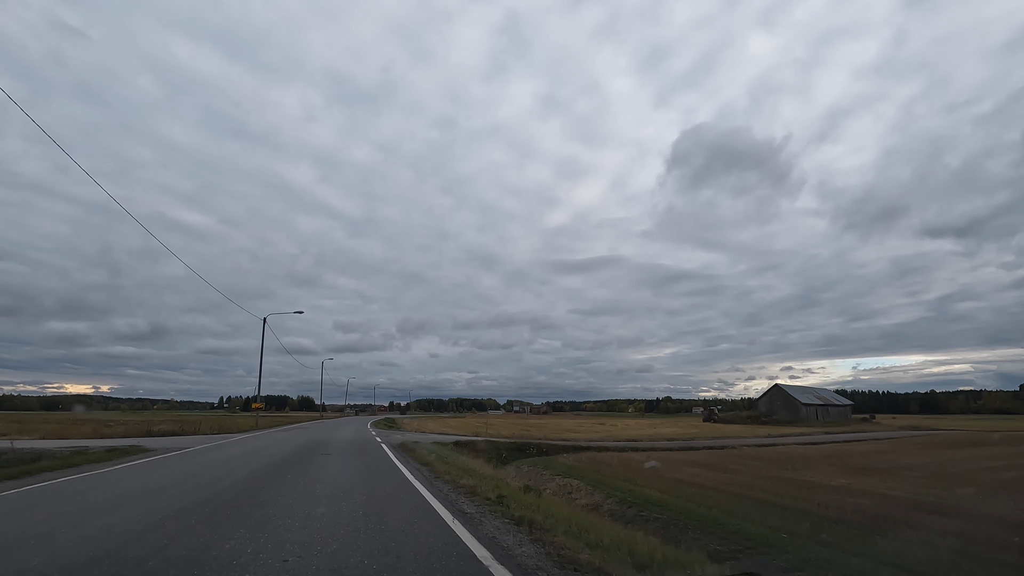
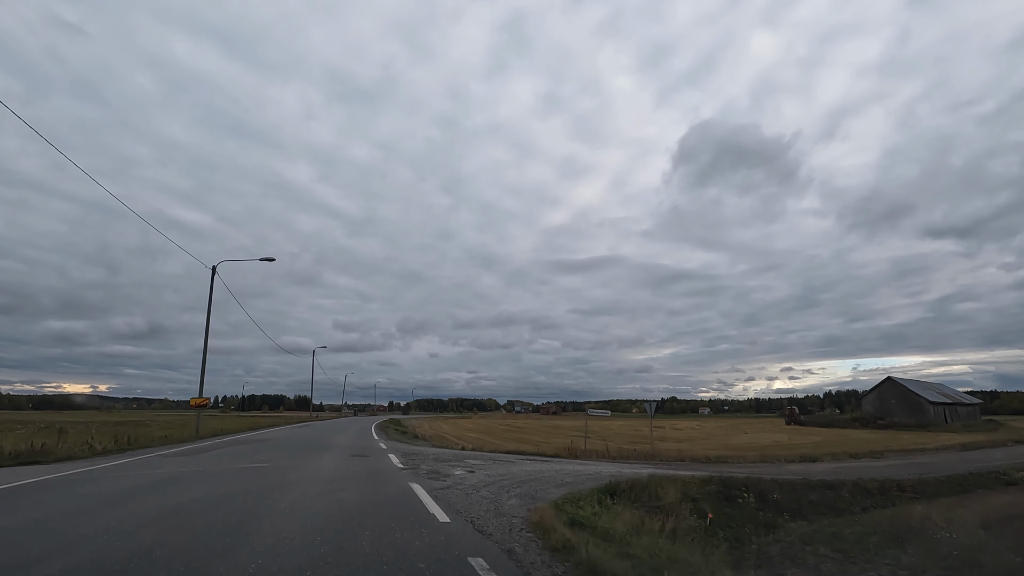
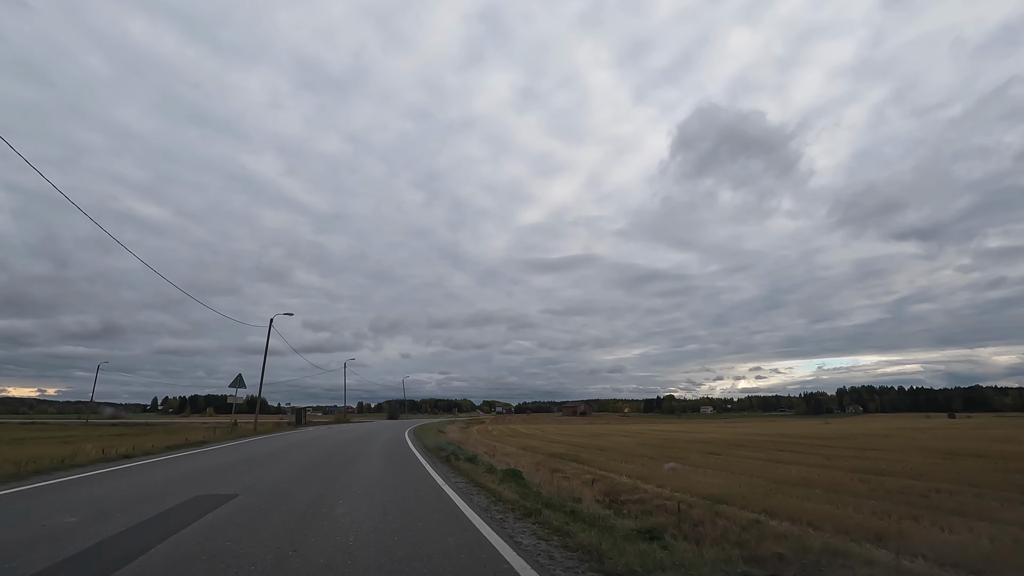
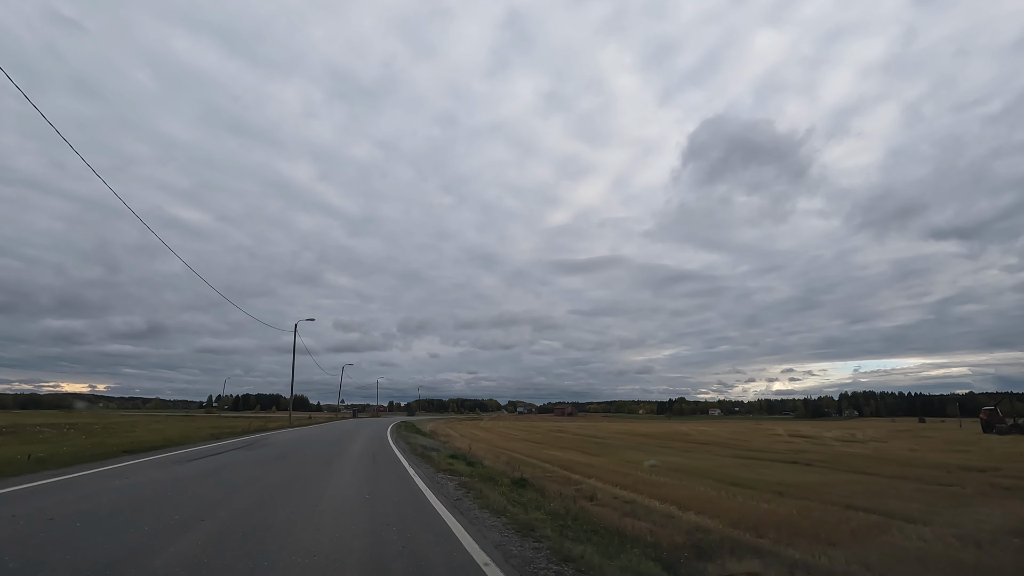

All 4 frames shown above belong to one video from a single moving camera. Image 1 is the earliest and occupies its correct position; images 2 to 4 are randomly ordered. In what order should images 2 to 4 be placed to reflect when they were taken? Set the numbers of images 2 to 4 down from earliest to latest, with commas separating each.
2, 4, 3
